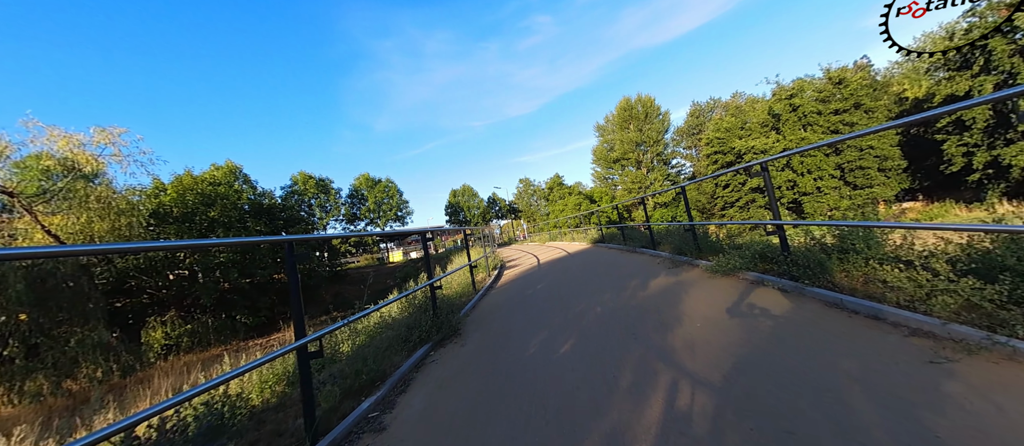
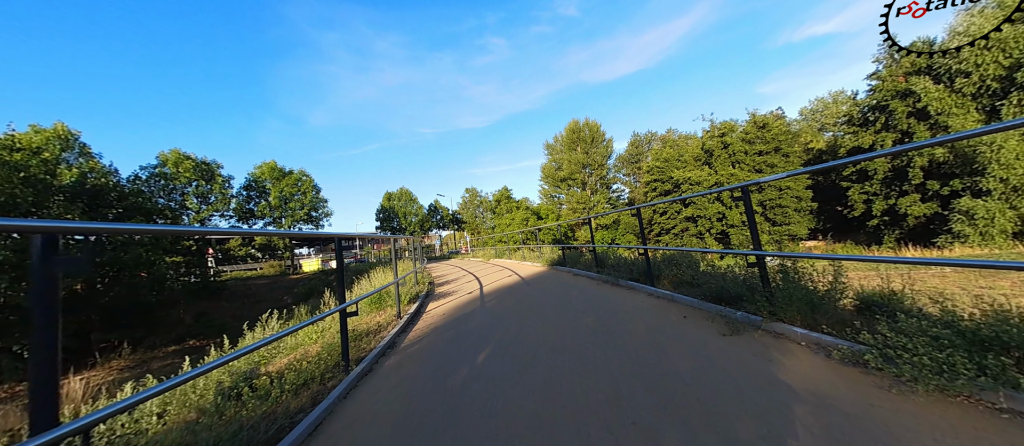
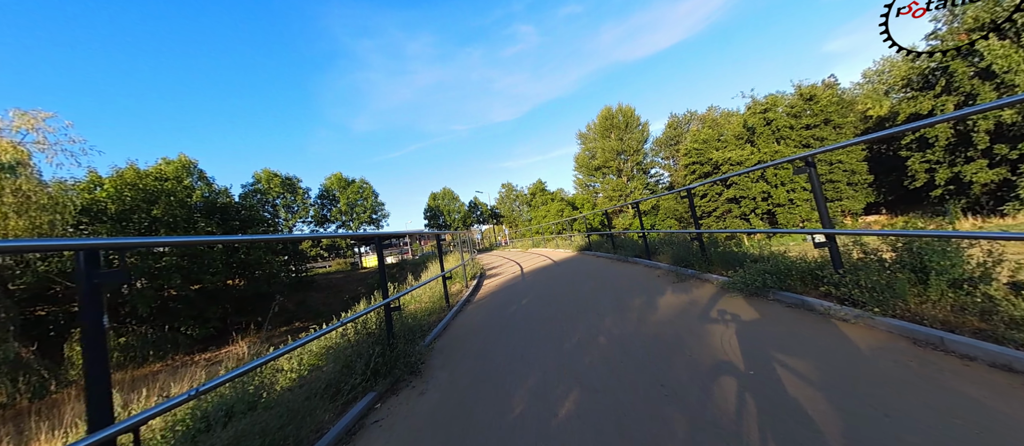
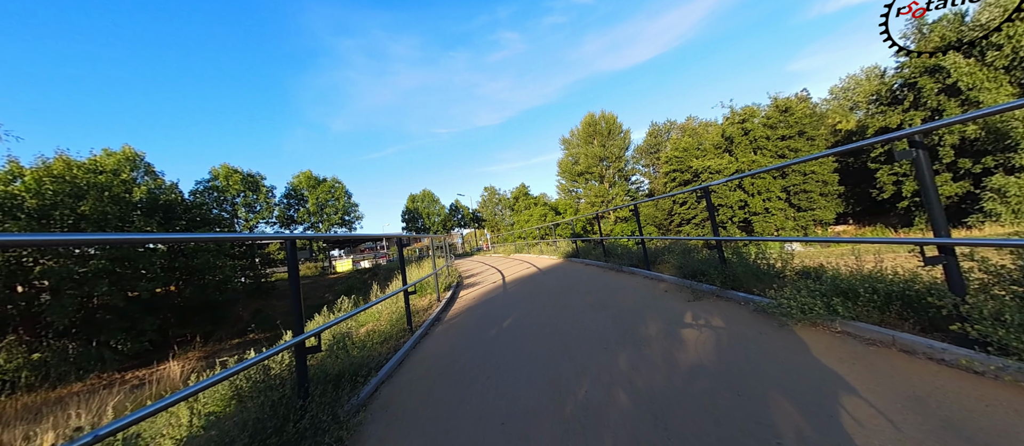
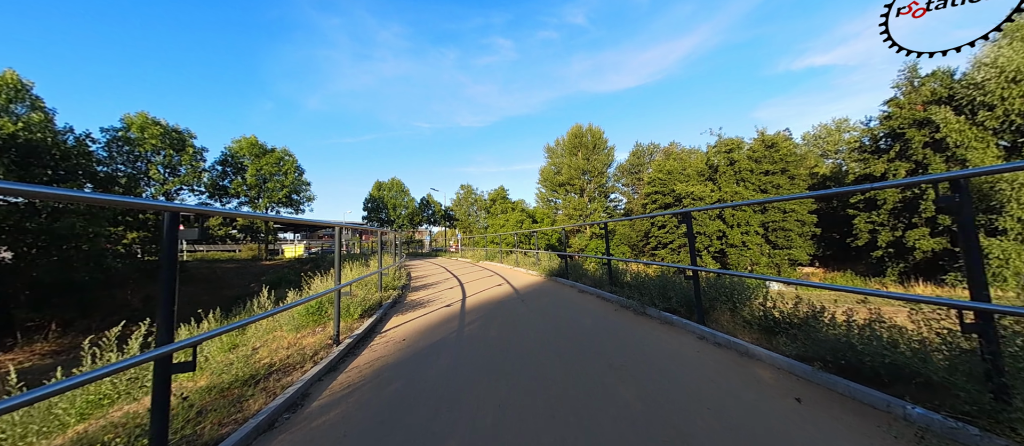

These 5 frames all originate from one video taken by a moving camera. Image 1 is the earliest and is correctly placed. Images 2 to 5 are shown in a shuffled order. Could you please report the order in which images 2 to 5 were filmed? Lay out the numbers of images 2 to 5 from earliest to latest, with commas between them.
3, 4, 2, 5
